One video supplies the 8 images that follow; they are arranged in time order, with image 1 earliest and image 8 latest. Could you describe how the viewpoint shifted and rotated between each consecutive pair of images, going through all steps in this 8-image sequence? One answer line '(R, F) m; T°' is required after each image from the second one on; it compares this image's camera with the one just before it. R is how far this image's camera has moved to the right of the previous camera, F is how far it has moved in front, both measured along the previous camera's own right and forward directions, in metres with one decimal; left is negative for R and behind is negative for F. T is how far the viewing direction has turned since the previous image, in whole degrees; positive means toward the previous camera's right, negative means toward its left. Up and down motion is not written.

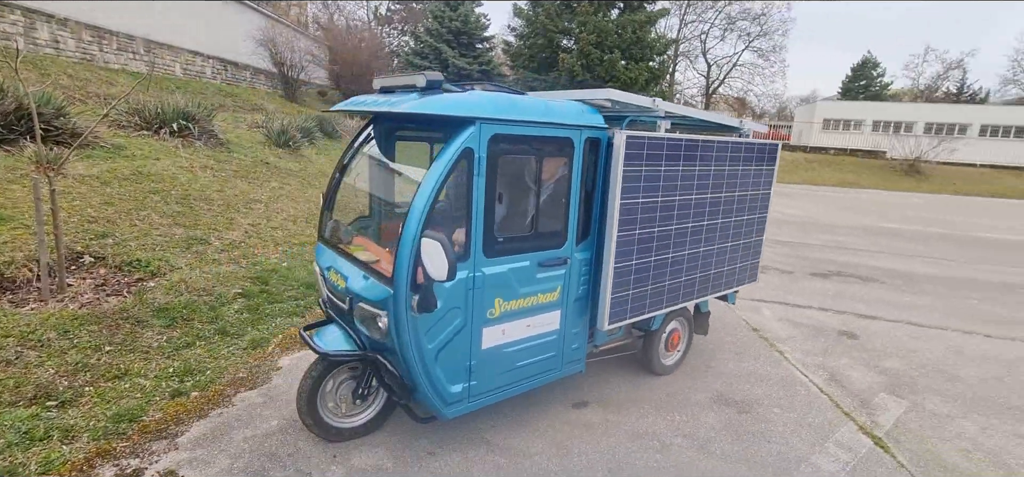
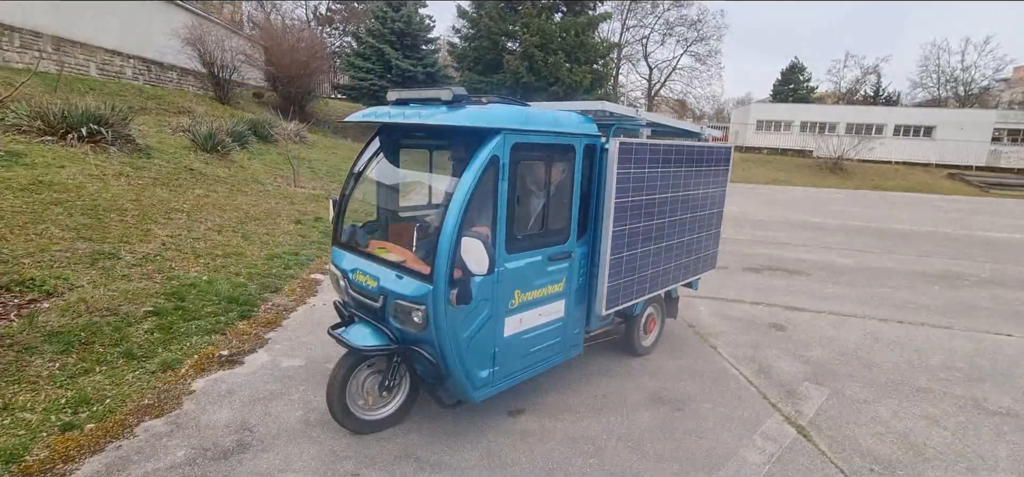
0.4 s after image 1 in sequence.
(+0.1, +0.1) m; +5°
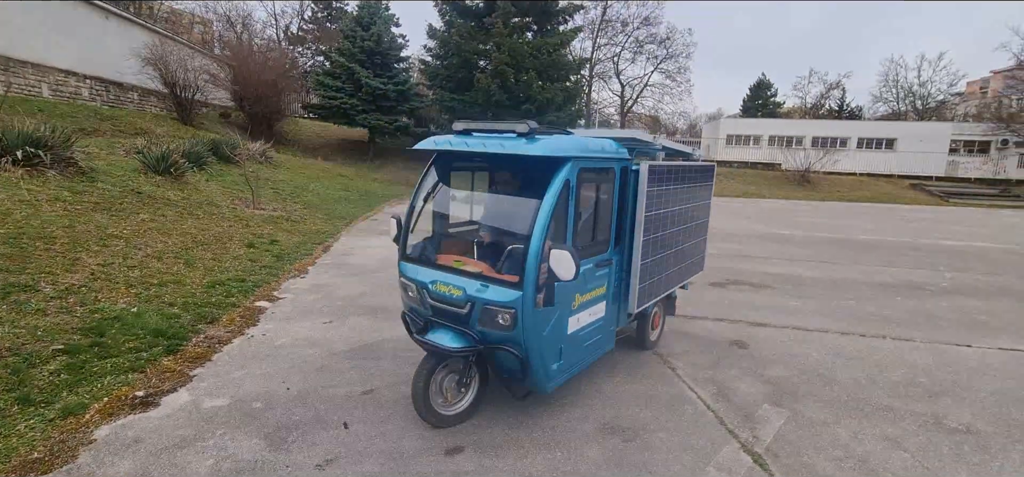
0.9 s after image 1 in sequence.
(+0.3, +0.2) m; +2°
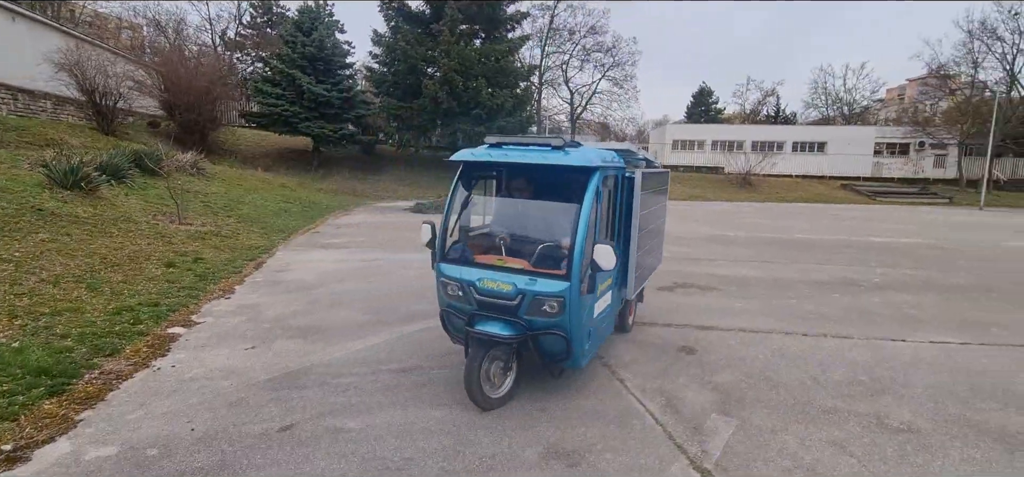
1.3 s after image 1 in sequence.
(+0.1, +0.2) m; +5°
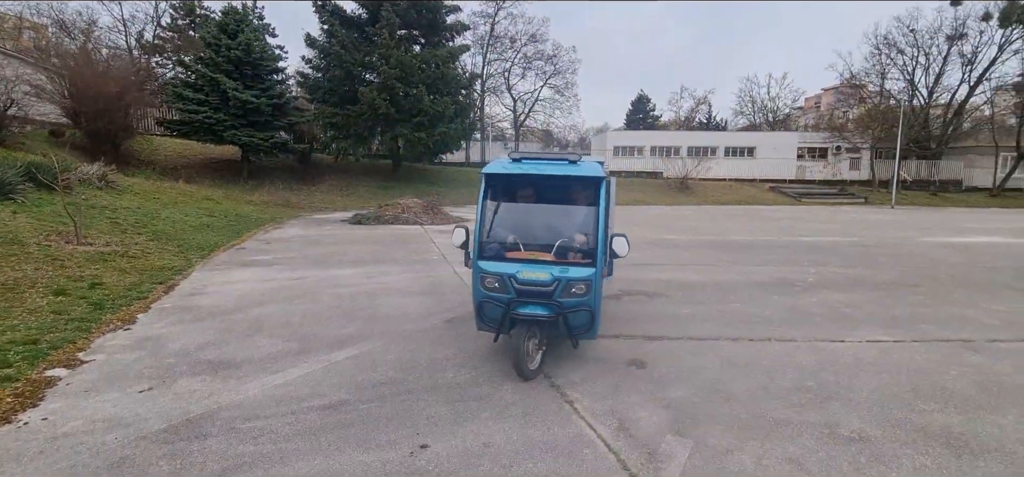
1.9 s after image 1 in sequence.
(+0.1, +0.3) m; +6°
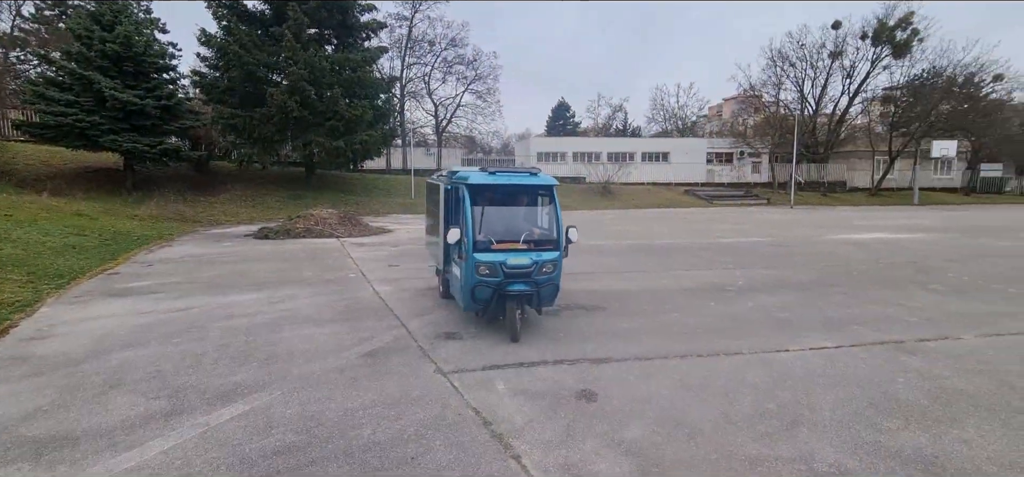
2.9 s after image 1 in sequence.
(0.0, +0.7) m; +8°
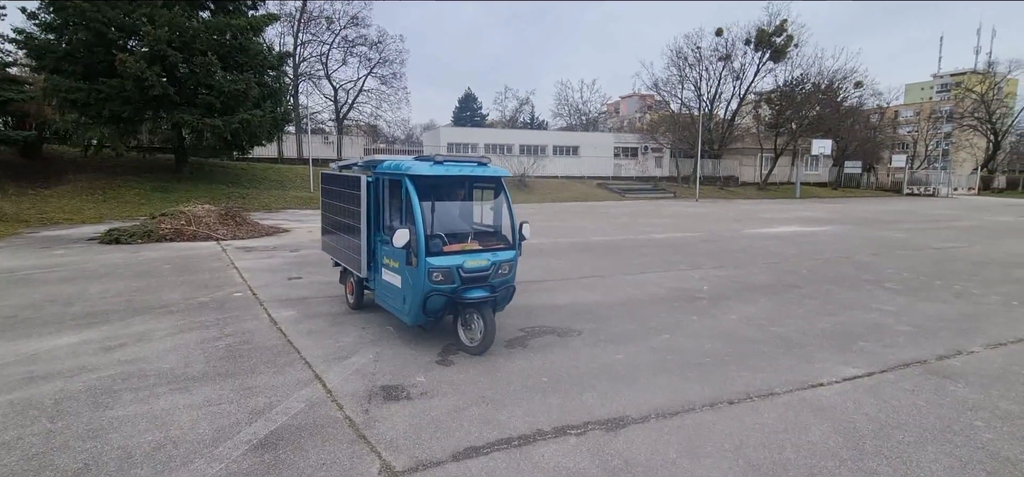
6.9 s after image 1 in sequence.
(-0.5, +1.8) m; +11°
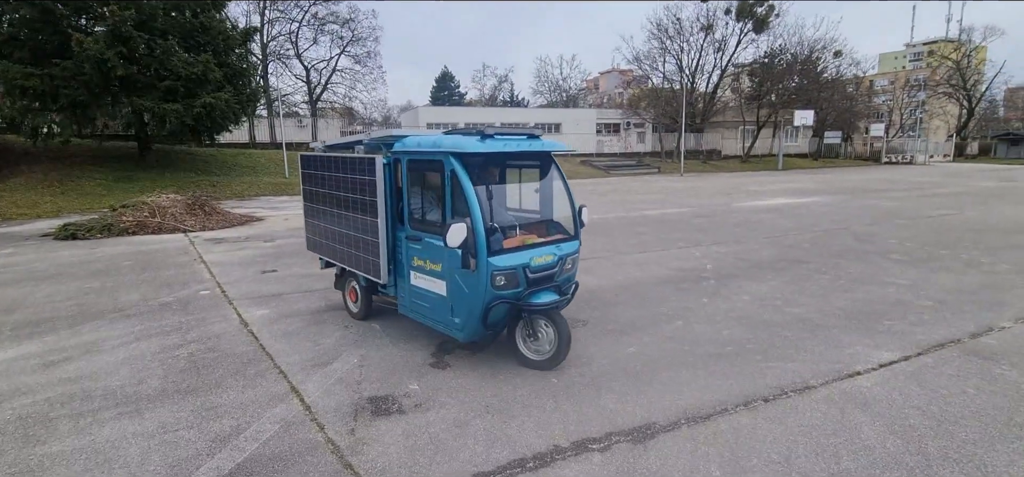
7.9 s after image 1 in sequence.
(-0.1, +0.6) m; +2°
